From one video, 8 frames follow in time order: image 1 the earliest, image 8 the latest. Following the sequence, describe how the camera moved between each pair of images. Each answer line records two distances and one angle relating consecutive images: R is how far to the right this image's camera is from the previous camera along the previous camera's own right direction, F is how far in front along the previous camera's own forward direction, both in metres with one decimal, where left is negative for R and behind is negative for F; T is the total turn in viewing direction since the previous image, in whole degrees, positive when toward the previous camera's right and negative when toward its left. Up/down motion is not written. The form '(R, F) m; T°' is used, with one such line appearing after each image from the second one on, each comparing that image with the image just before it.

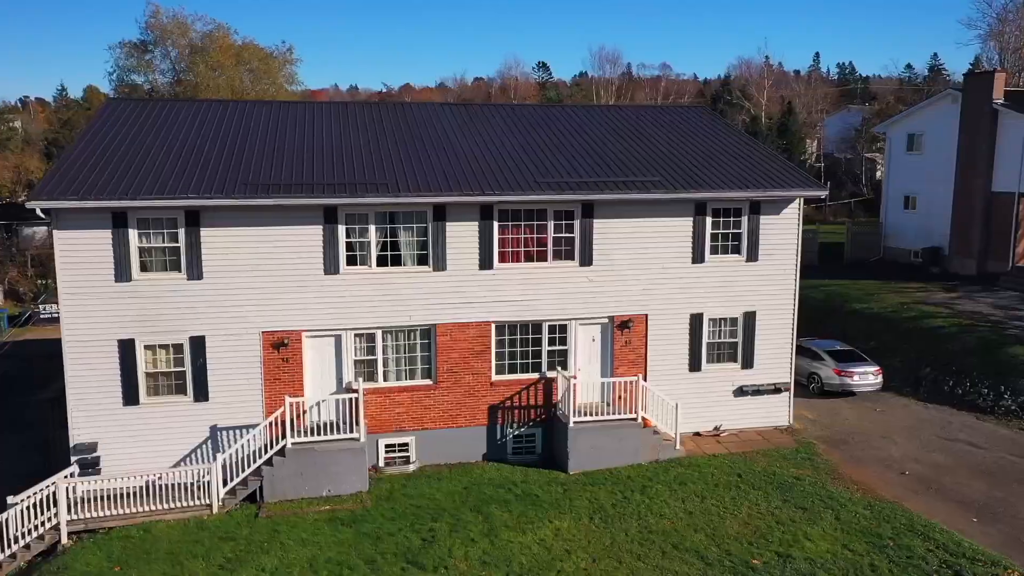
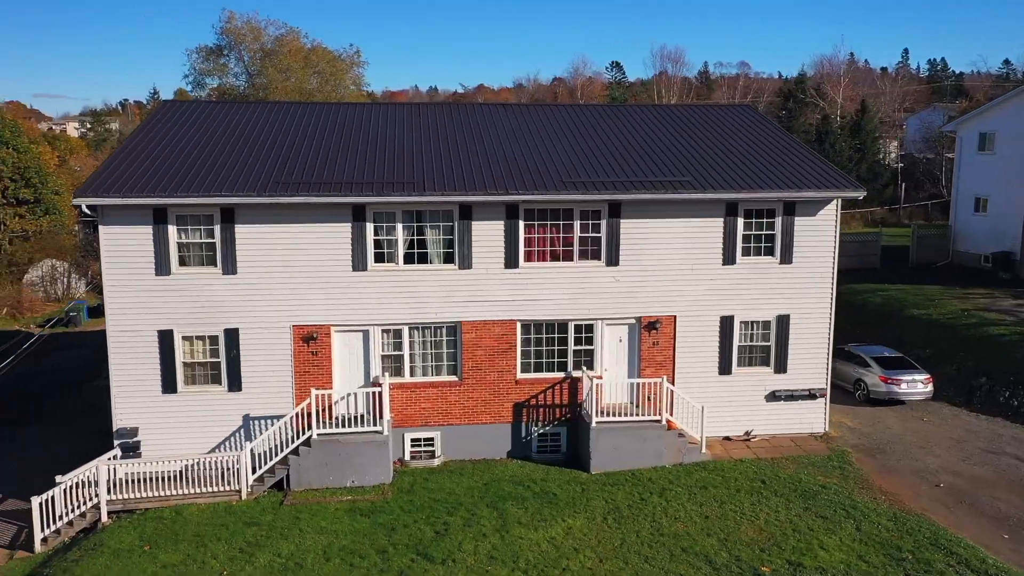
(+1.0, -0.1) m; -5°
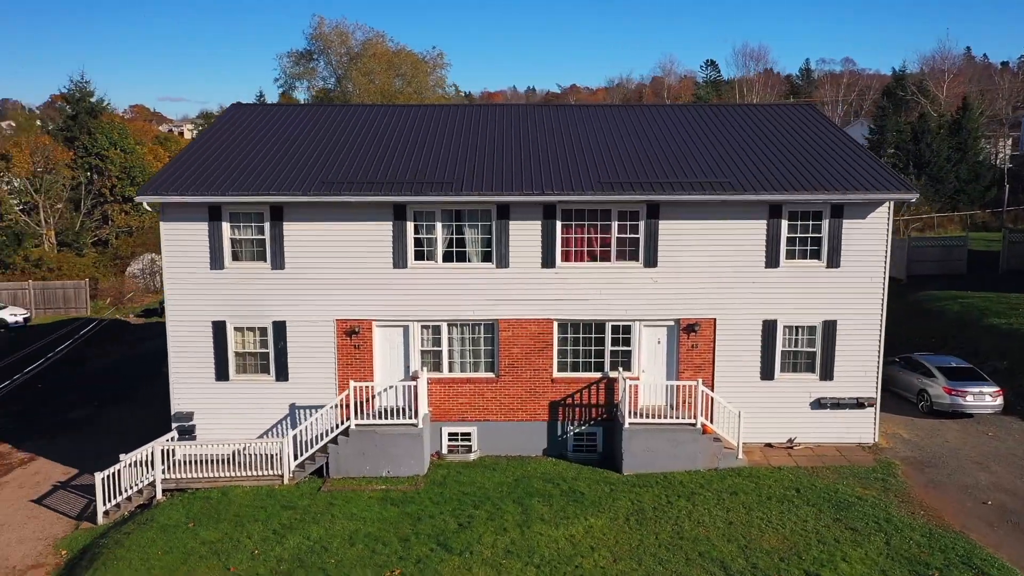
(+1.2, -0.1) m; -7°
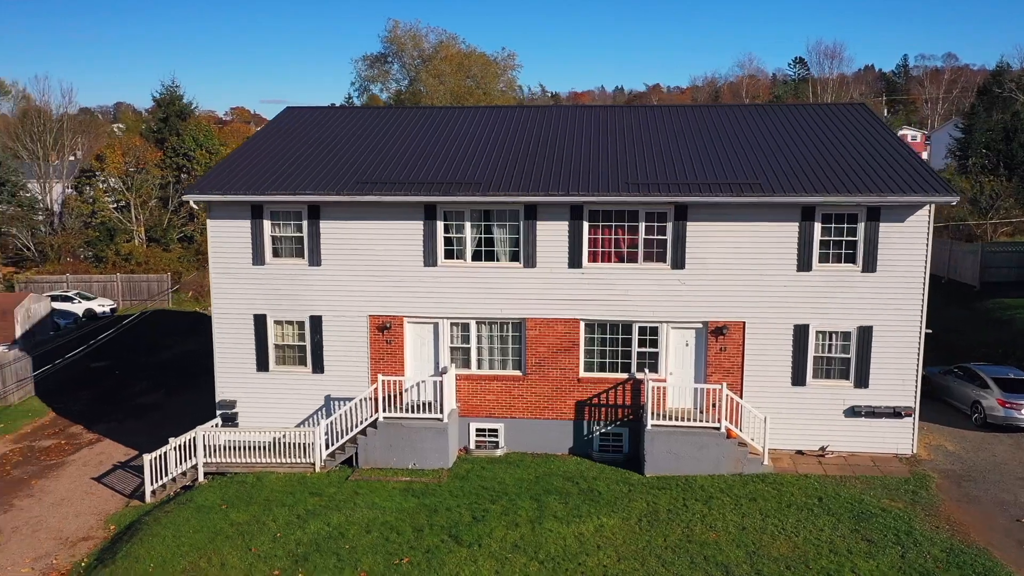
(+1.2, -0.2) m; -6°
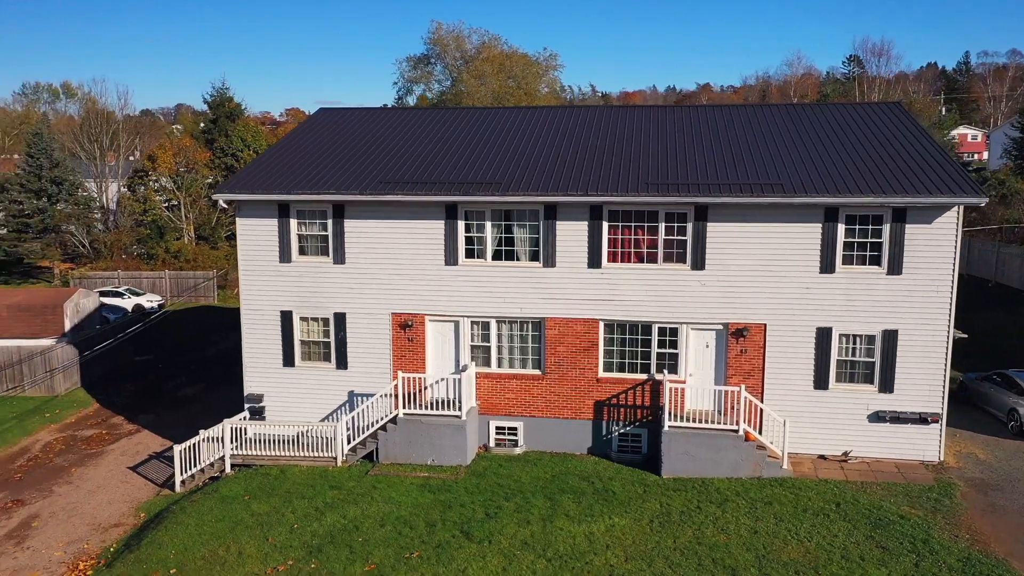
(+0.6, -0.1) m; -3°
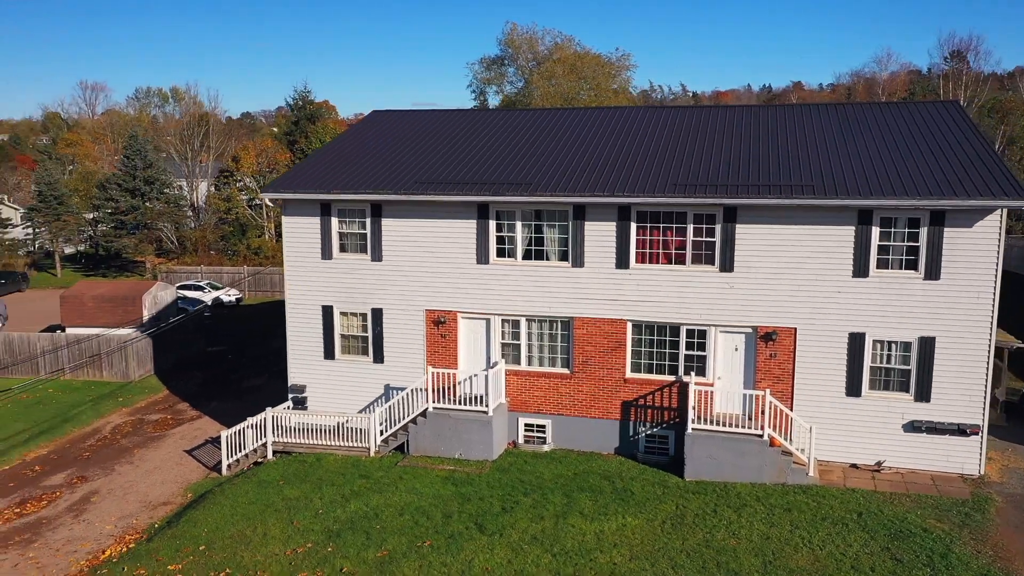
(+1.2, -0.2) m; -6°
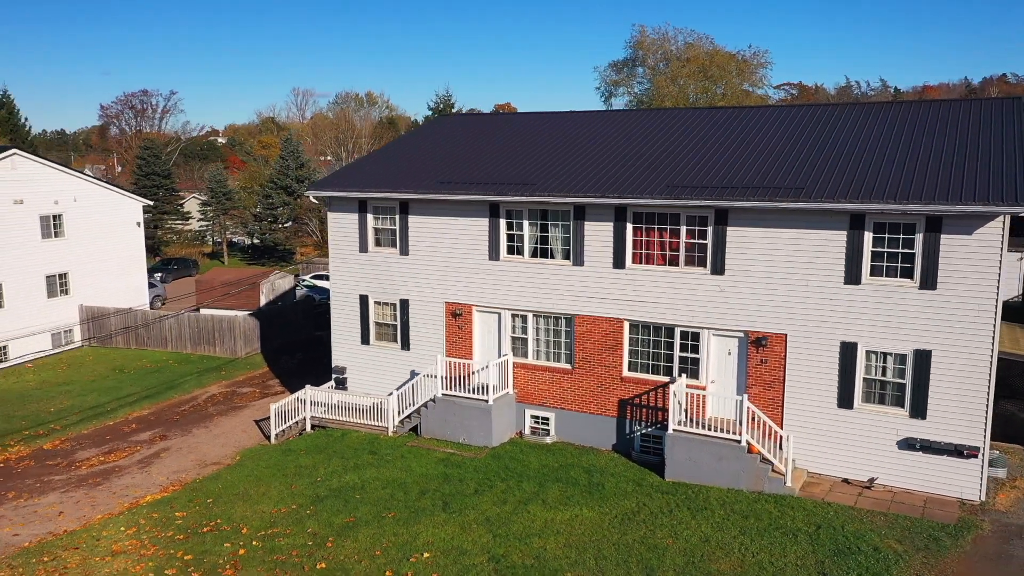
(+3.9, -0.4) m; -13°
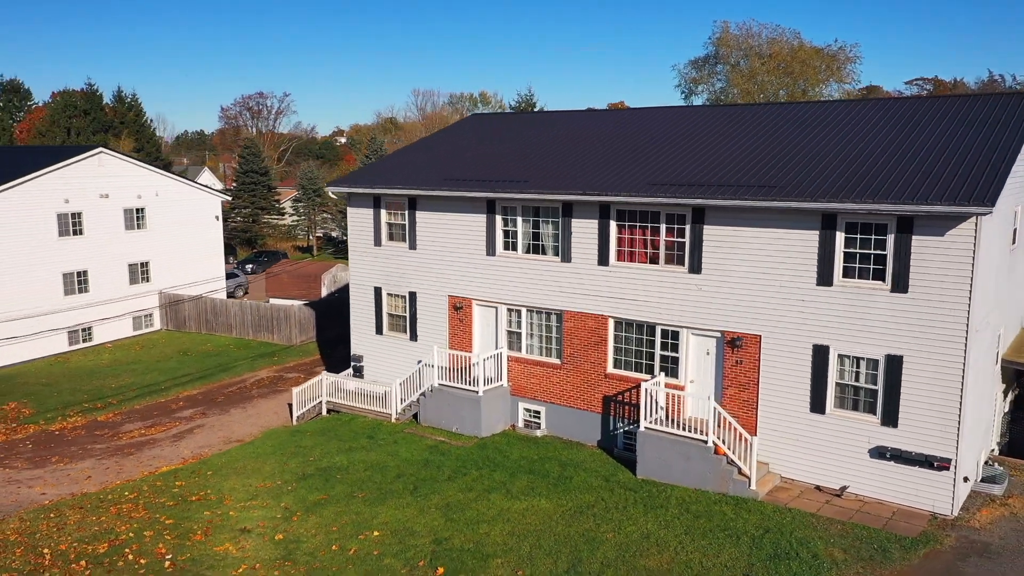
(+2.8, -0.2) m; -8°
